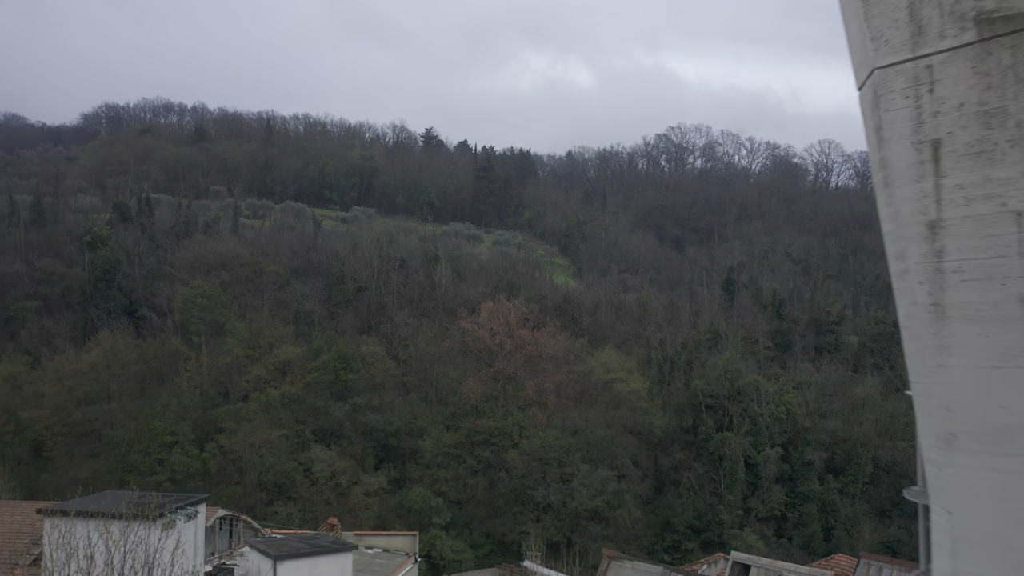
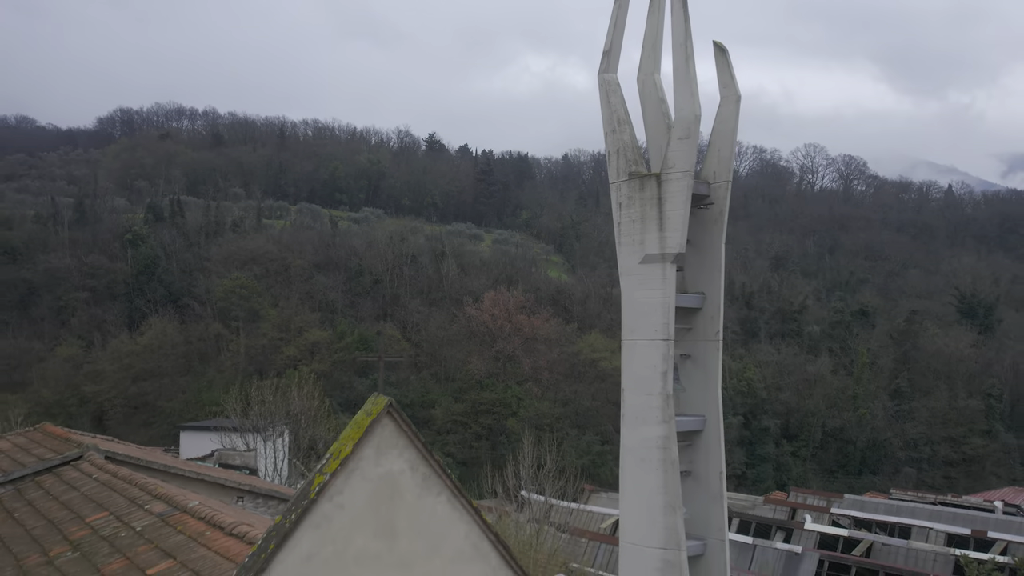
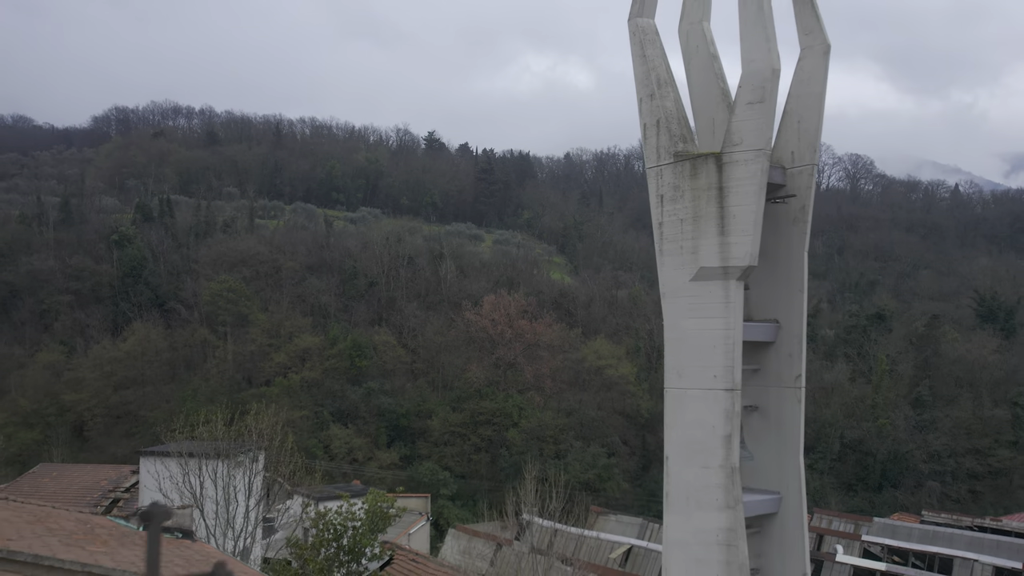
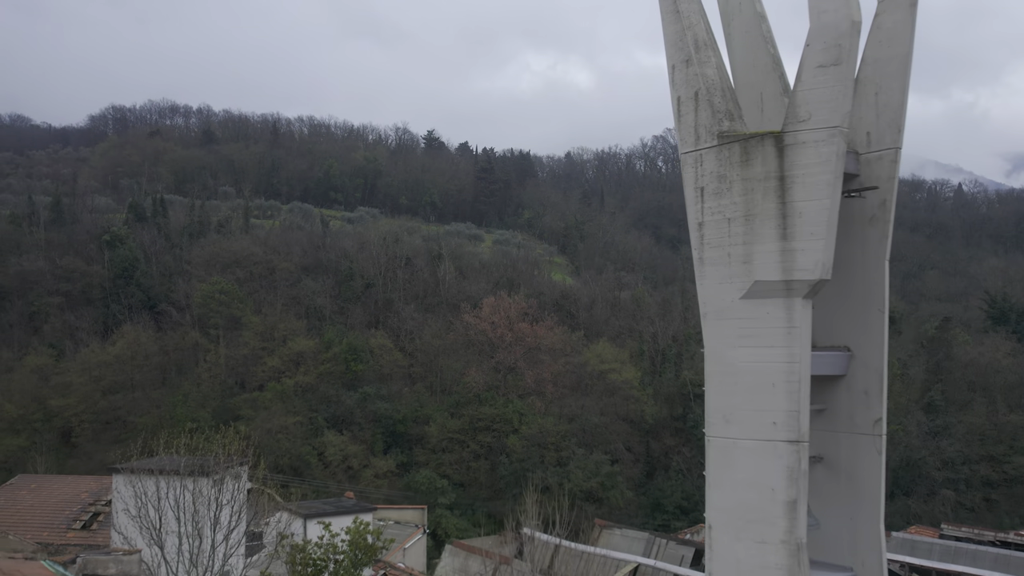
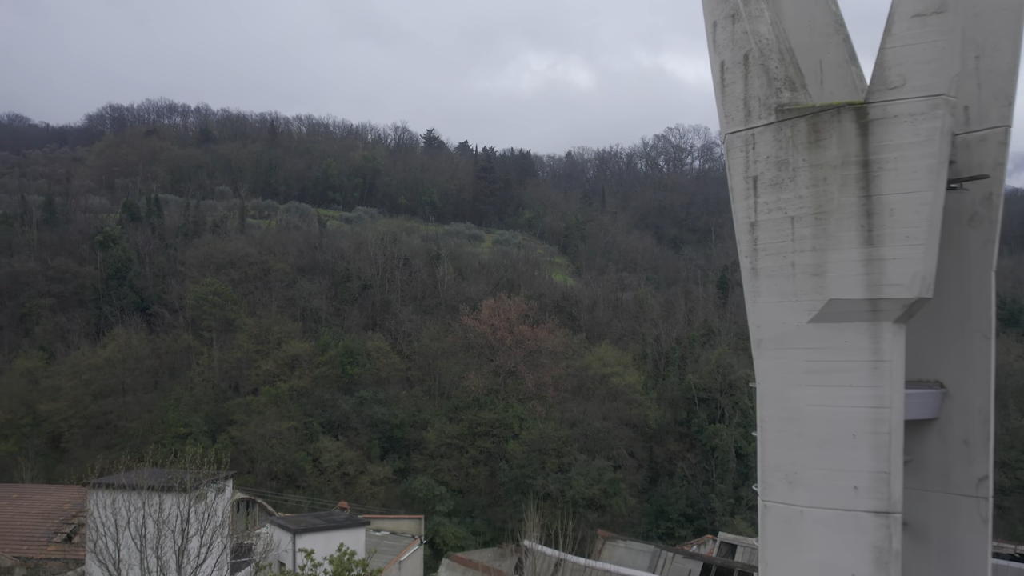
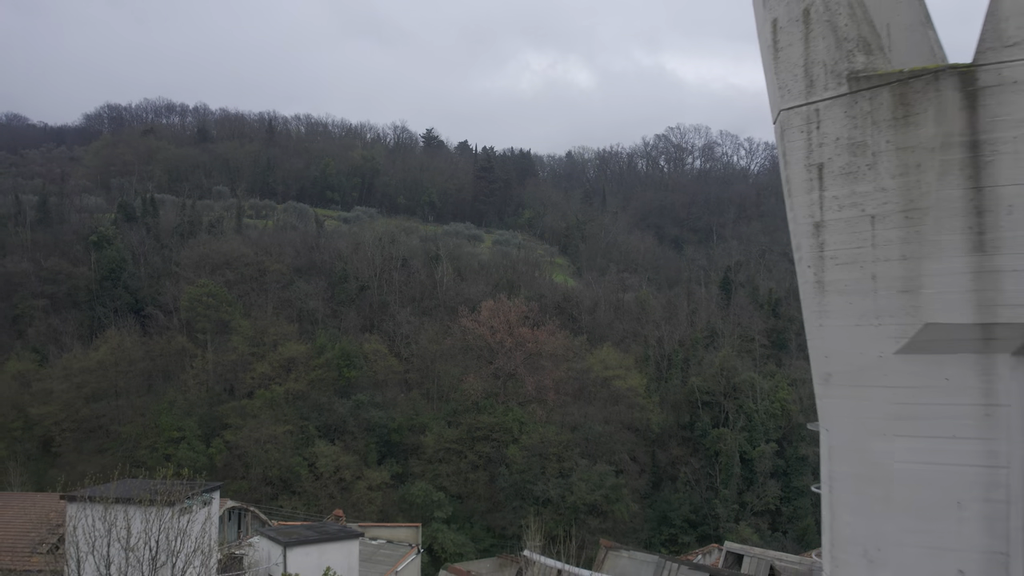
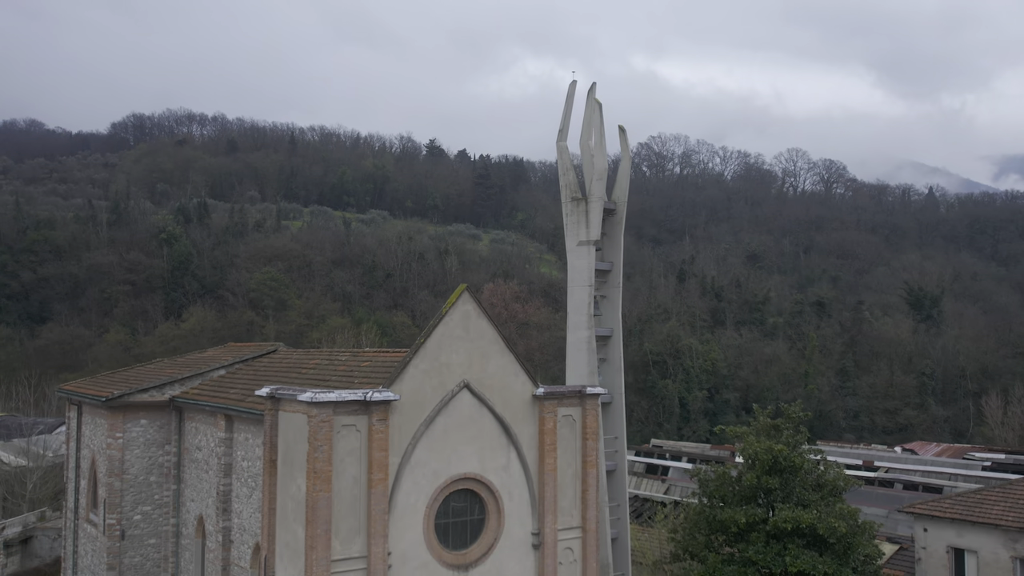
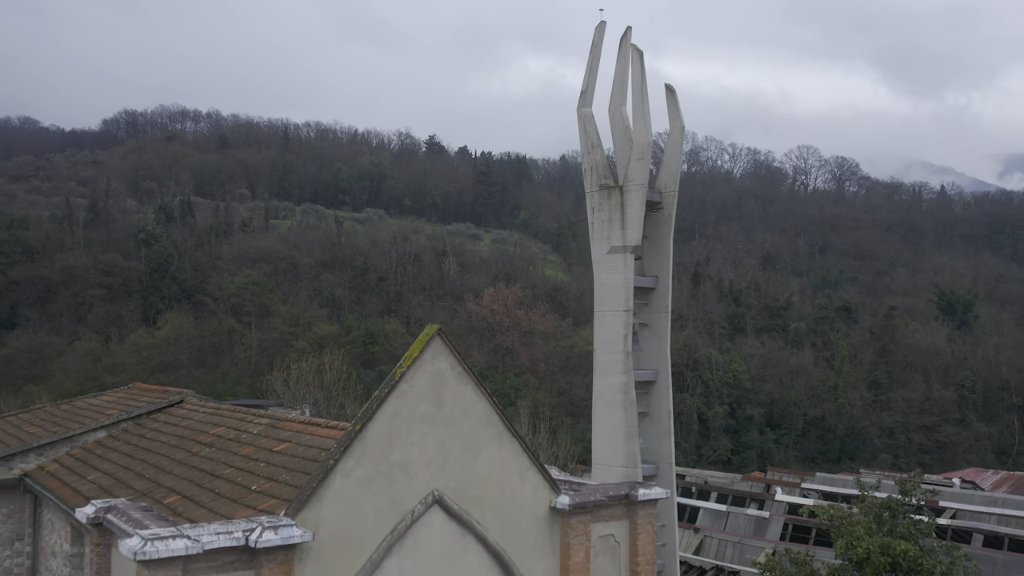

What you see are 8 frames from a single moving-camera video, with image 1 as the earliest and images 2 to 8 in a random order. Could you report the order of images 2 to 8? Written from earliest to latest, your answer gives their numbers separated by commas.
6, 5, 4, 3, 2, 8, 7
